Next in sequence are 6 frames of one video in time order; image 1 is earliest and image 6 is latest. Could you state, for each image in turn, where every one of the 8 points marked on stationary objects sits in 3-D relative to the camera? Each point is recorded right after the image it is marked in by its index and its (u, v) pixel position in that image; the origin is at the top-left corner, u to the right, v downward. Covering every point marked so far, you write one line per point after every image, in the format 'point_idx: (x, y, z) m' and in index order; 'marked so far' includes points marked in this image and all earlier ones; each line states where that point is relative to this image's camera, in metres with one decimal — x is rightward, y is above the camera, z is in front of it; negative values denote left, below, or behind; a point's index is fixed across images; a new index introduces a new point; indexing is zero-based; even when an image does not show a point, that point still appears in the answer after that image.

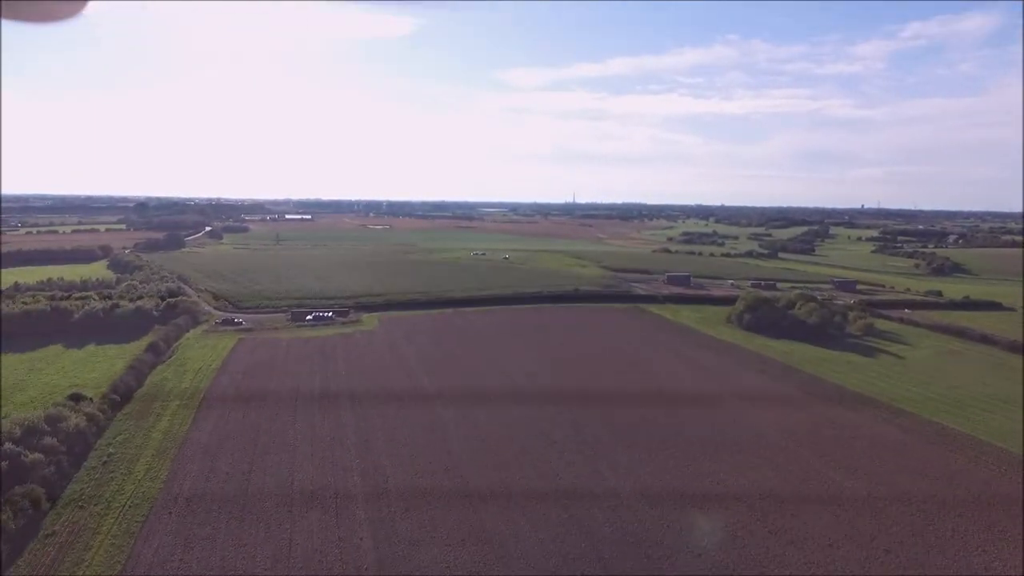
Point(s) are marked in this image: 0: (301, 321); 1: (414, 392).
0: (-5.7, -0.9, +17.9) m
1: (-2.1, -1.8, +13.8) m
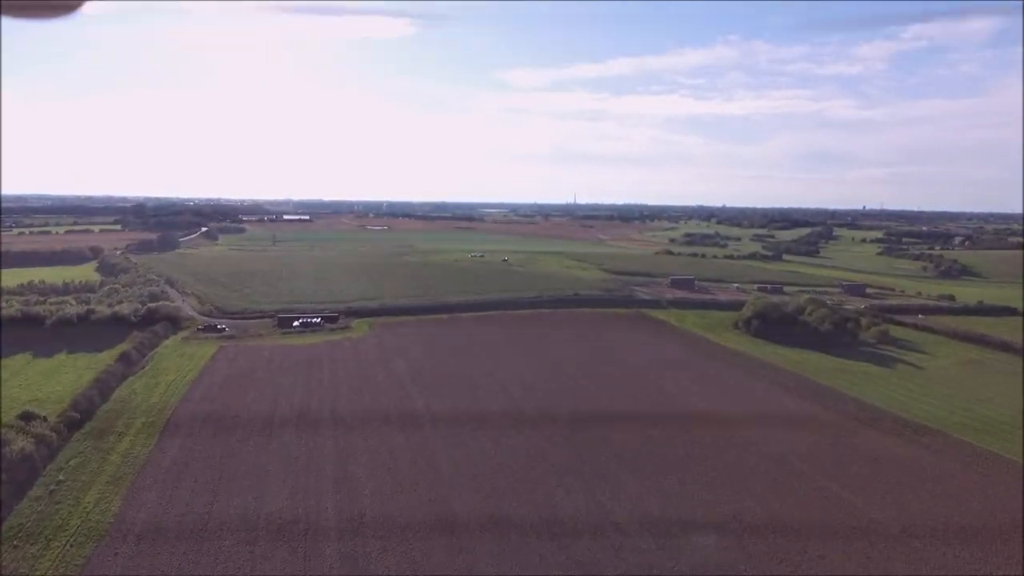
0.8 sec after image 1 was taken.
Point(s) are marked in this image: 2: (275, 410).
0: (-5.8, -1.0, +17.1) m
1: (-2.1, -1.9, +12.9) m
2: (-4.1, -2.1, +11.5) m
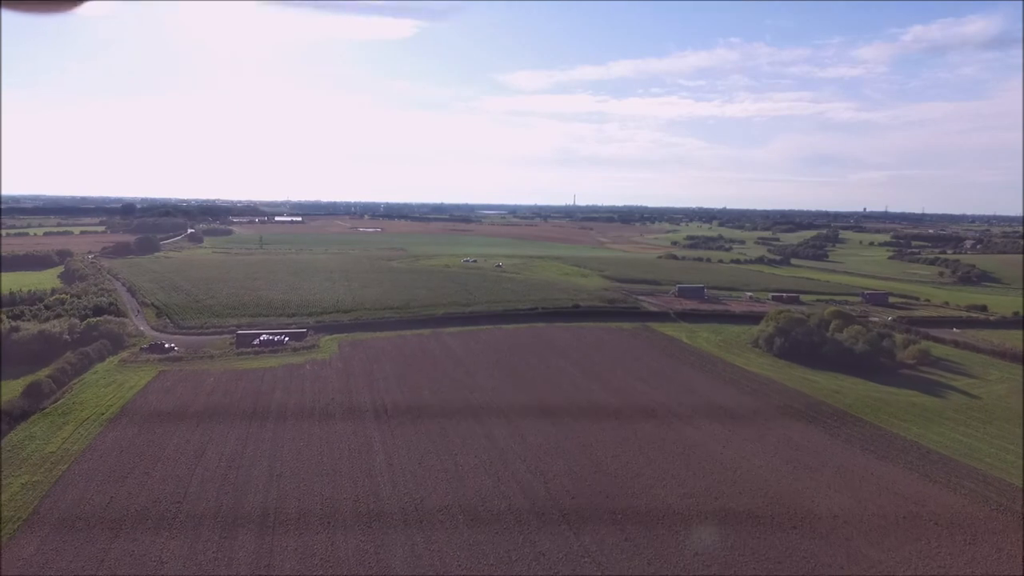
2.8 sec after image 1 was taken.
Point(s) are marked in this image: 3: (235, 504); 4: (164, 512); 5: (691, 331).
0: (-6.0, -1.3, +15.0) m
1: (-2.4, -2.2, +10.8) m
2: (-4.4, -2.4, +9.3) m
3: (-3.4, -2.7, +8.2) m
4: (-4.1, -2.7, +7.9) m
5: (+5.0, -1.2, +18.7) m
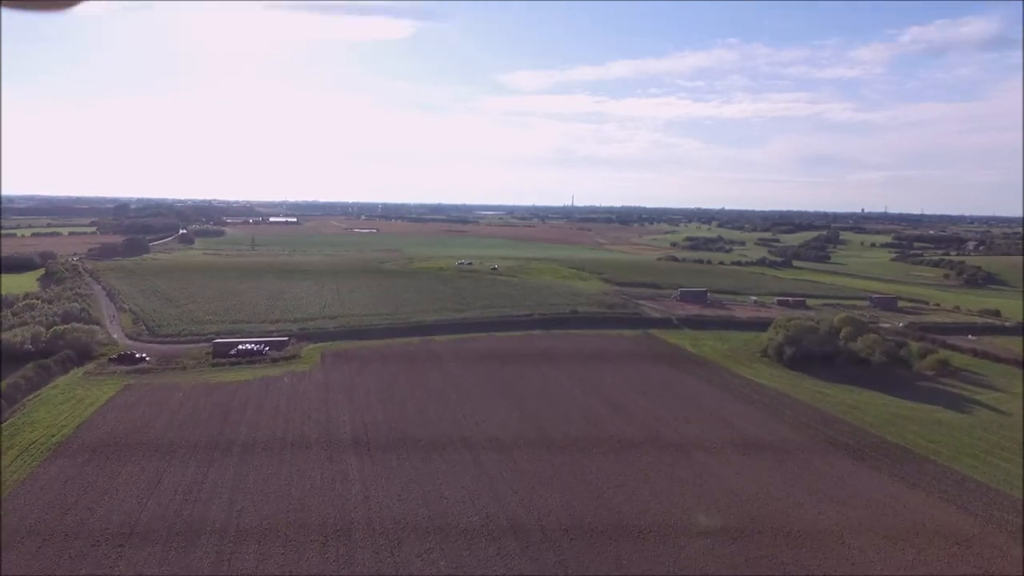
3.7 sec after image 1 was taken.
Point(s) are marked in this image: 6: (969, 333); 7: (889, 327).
0: (-6.2, -1.5, +14.0) m
1: (-2.5, -2.3, +9.9) m
2: (-4.5, -2.5, +8.4) m
3: (-3.5, -2.9, +7.3) m
4: (-4.2, -2.8, +7.0) m
5: (+4.8, -1.4, +17.8) m
6: (+13.2, -1.3, +19.3) m
7: (+10.6, -1.1, +18.6) m
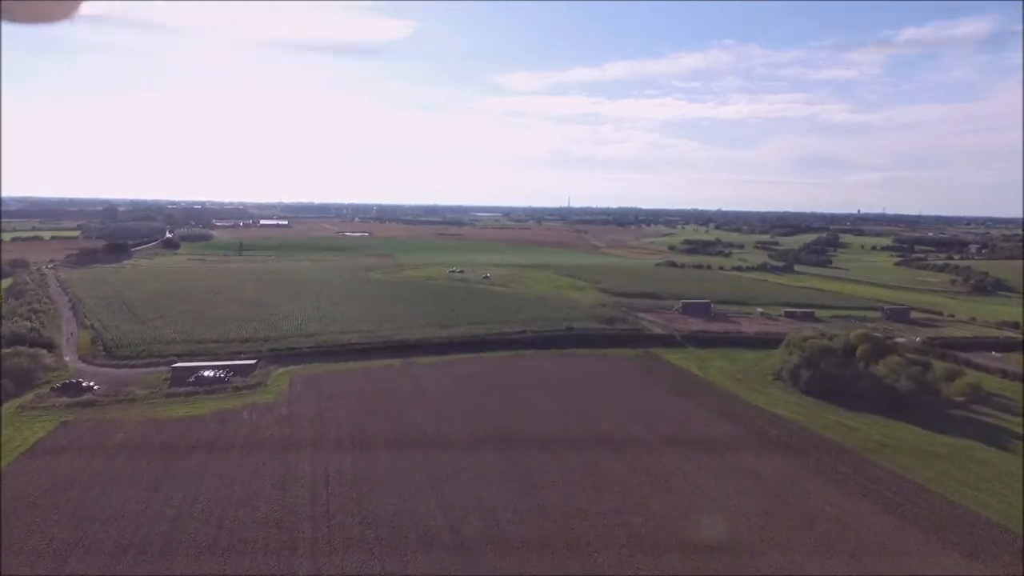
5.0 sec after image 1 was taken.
0: (-6.4, -1.8, +12.6) m
1: (-2.7, -2.7, +8.5) m
2: (-4.6, -2.9, +7.0) m
3: (-3.6, -3.2, +5.9) m
4: (-4.4, -3.2, +5.6) m
5: (+4.6, -1.7, +16.4) m
6: (+13.0, -1.7, +18.0) m
7: (+10.3, -1.5, +17.3) m
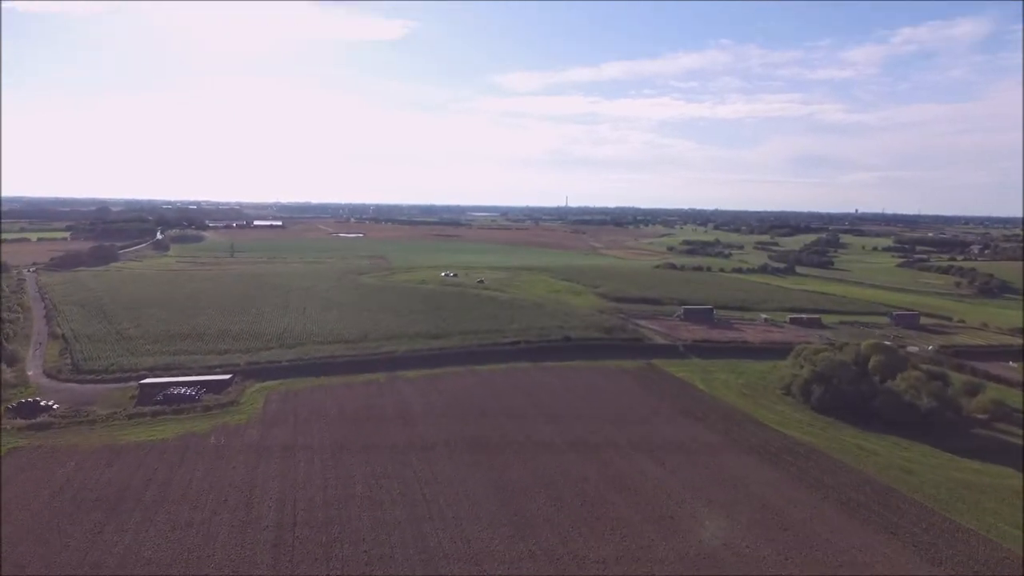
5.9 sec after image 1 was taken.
0: (-6.5, -2.0, +11.7) m
1: (-2.8, -2.9, +7.6) m
2: (-4.8, -3.1, +6.1) m
3: (-3.8, -3.4, +5.0) m
4: (-4.5, -3.4, +4.7) m
5: (+4.4, -1.9, +15.6) m
6: (+12.8, -1.9, +17.1) m
7: (+10.2, -1.6, +16.5) m
